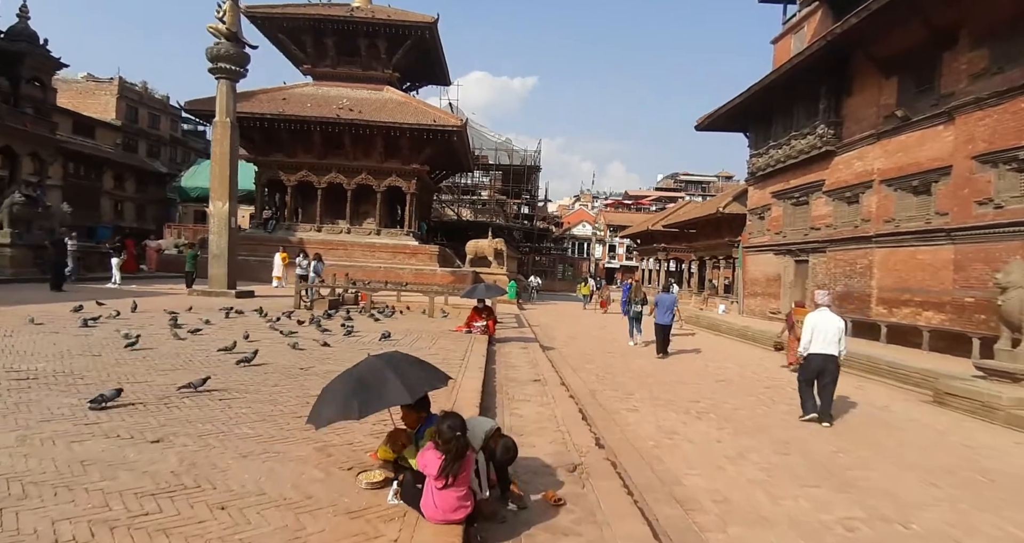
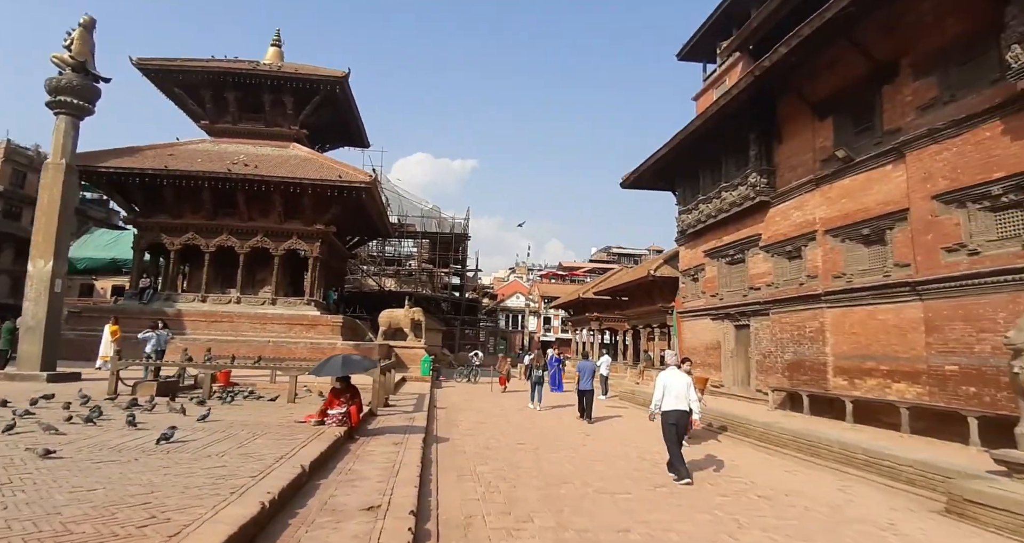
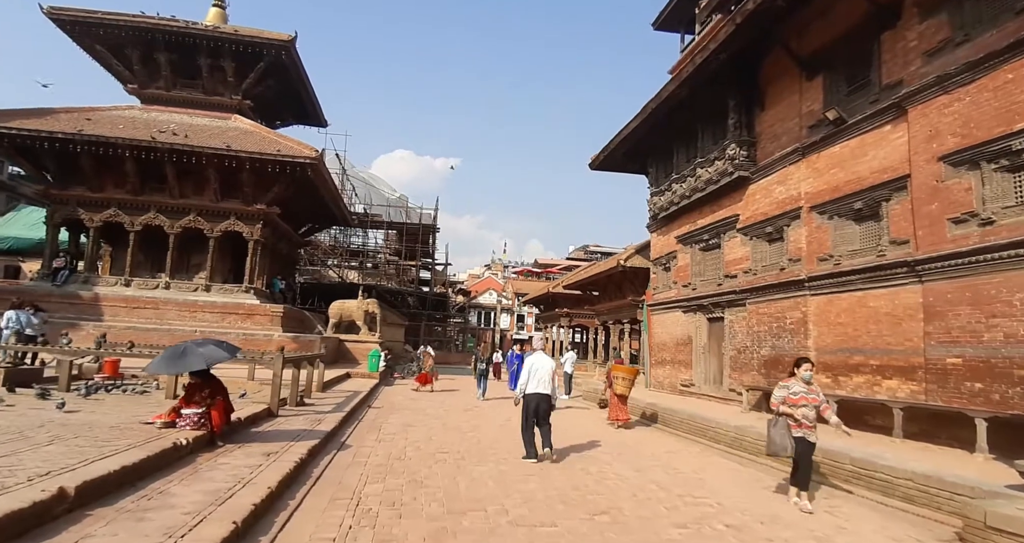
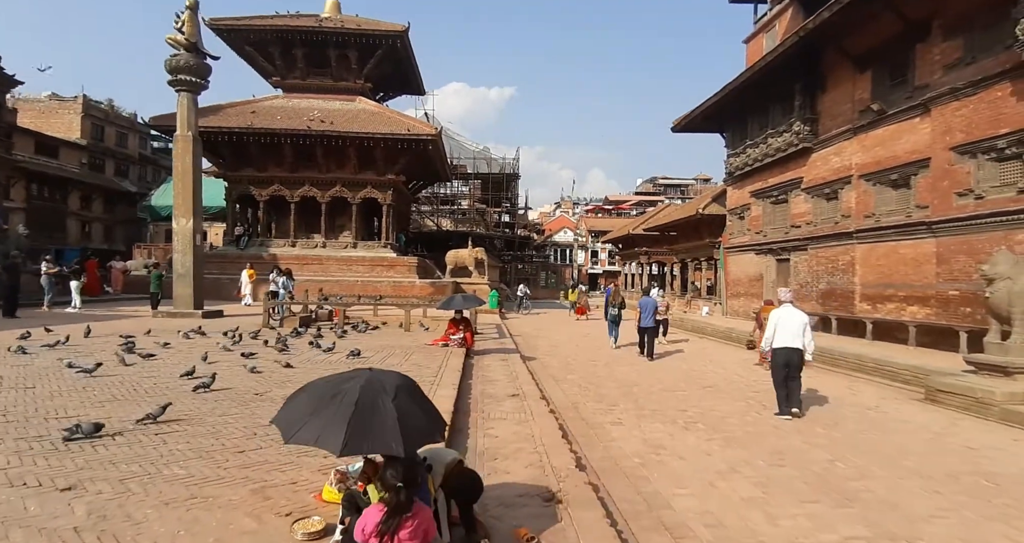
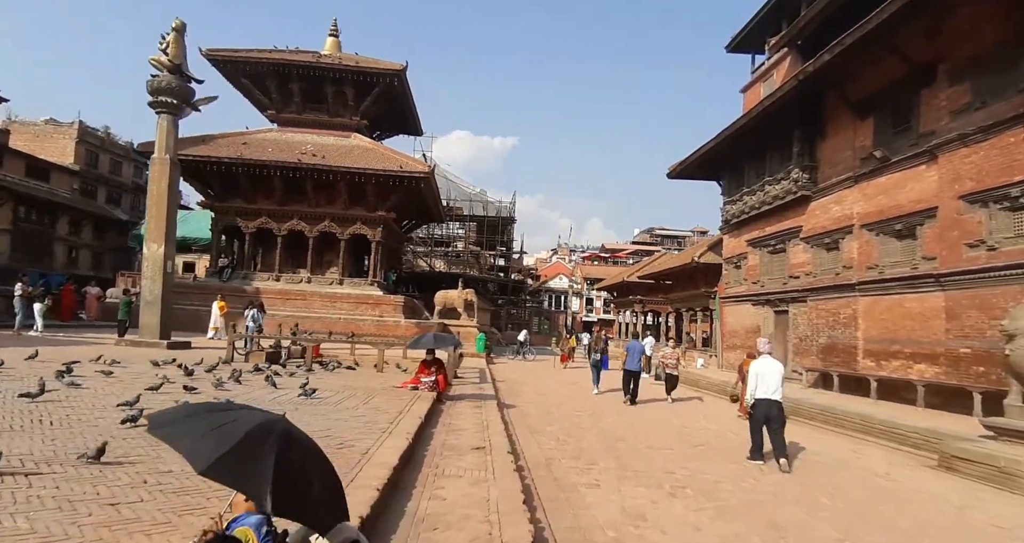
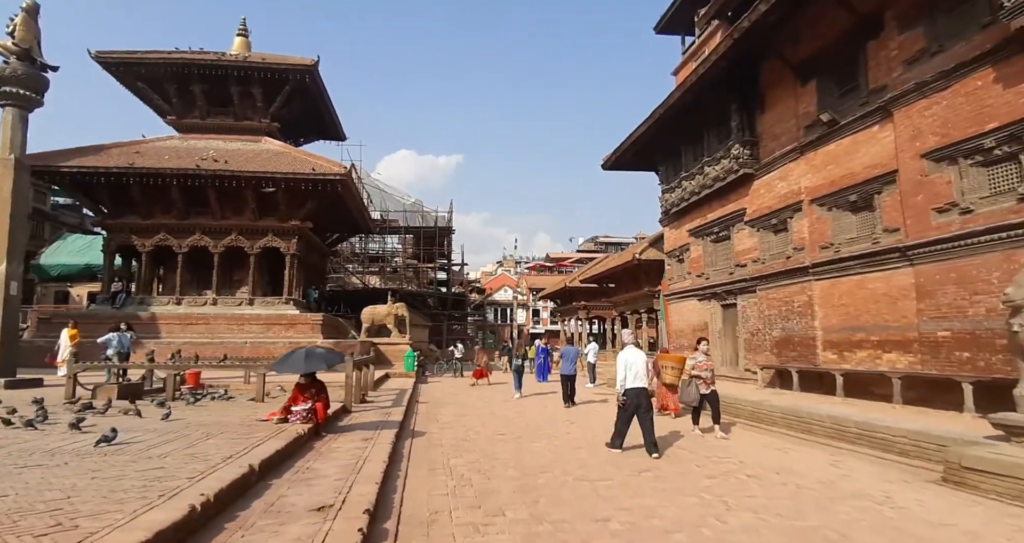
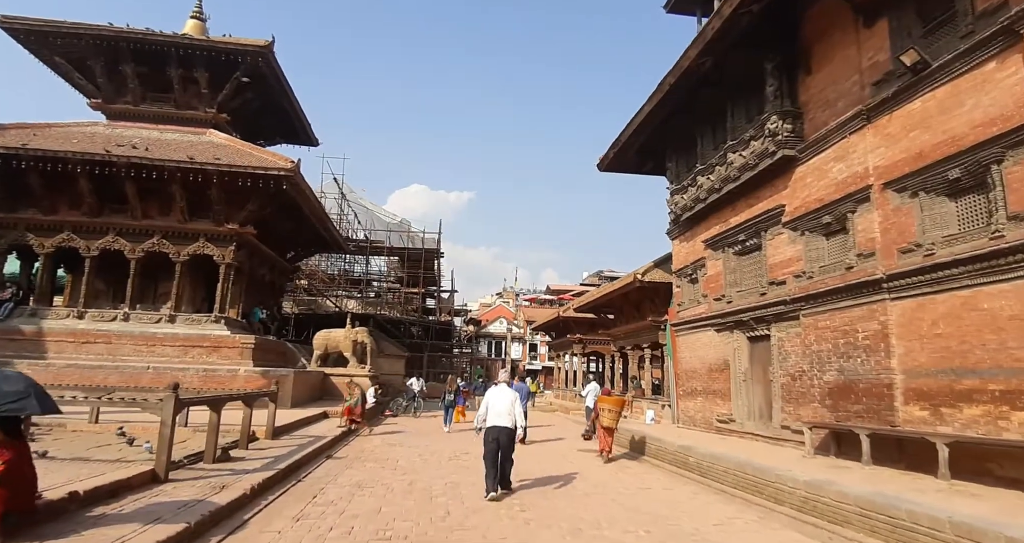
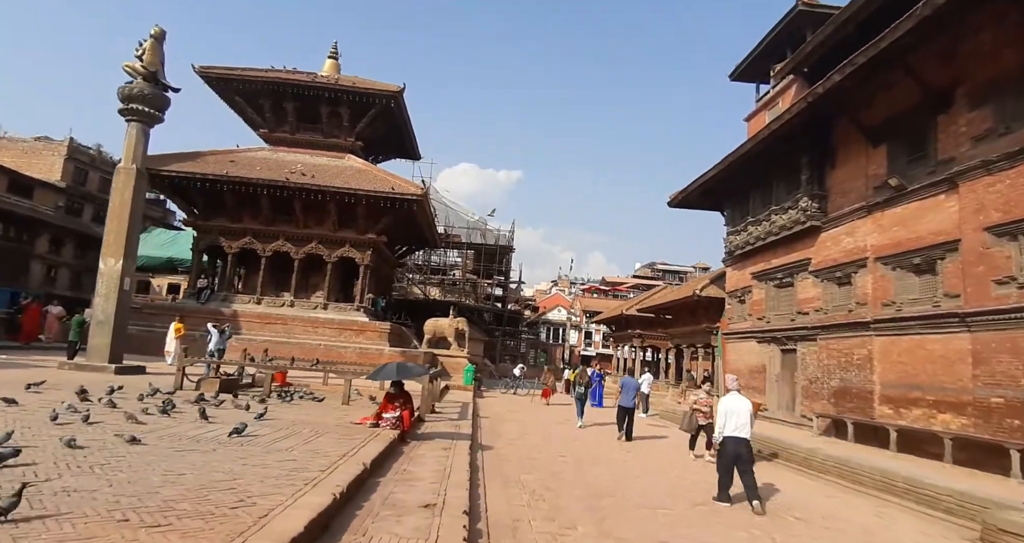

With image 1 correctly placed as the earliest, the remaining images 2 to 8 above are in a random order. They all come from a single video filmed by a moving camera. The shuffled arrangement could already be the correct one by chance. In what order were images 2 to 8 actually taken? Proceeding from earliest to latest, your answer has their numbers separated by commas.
4, 5, 8, 2, 6, 3, 7
